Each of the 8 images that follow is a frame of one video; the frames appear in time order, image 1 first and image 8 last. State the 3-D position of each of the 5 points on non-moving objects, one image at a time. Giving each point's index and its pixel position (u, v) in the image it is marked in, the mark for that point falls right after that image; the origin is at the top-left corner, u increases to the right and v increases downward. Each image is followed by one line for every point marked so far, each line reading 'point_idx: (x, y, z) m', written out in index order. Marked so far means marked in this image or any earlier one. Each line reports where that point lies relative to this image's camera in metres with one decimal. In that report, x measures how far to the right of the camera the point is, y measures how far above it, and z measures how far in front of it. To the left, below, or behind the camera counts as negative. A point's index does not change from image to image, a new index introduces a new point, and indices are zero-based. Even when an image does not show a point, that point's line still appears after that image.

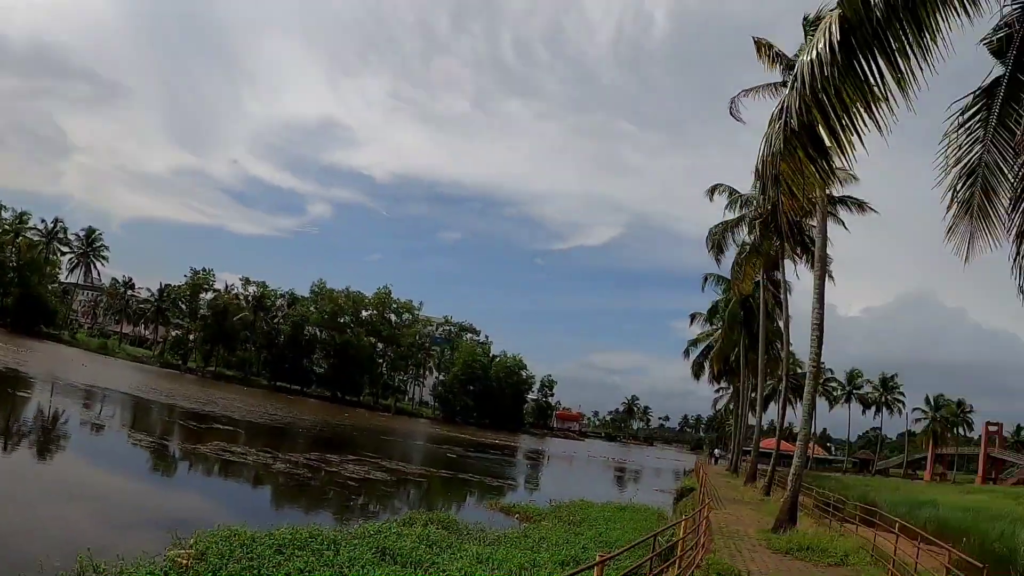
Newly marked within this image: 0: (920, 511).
0: (+11.5, -6.4, +19.6) m
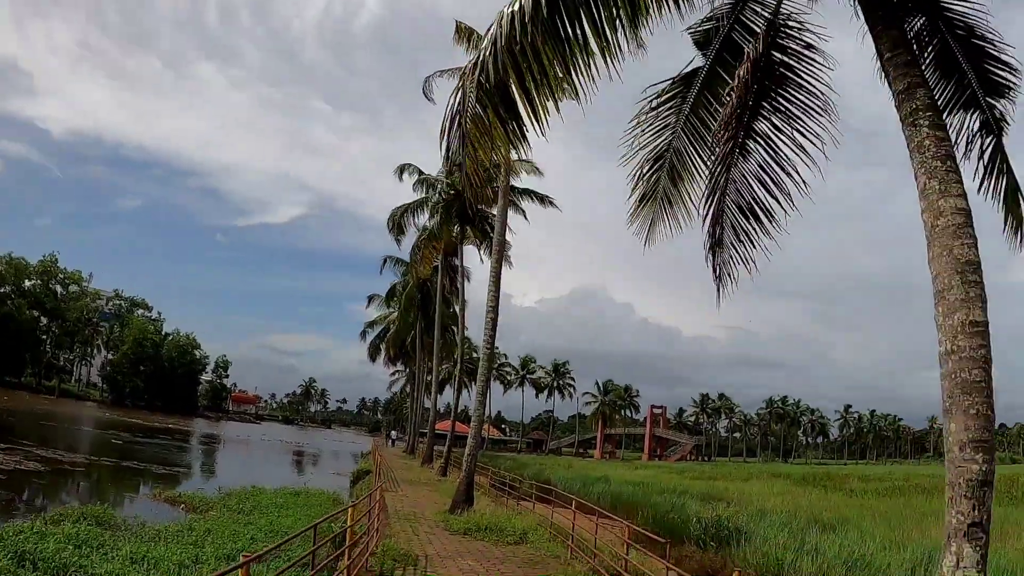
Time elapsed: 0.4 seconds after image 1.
0: (+2.3, -6.1, +21.2) m
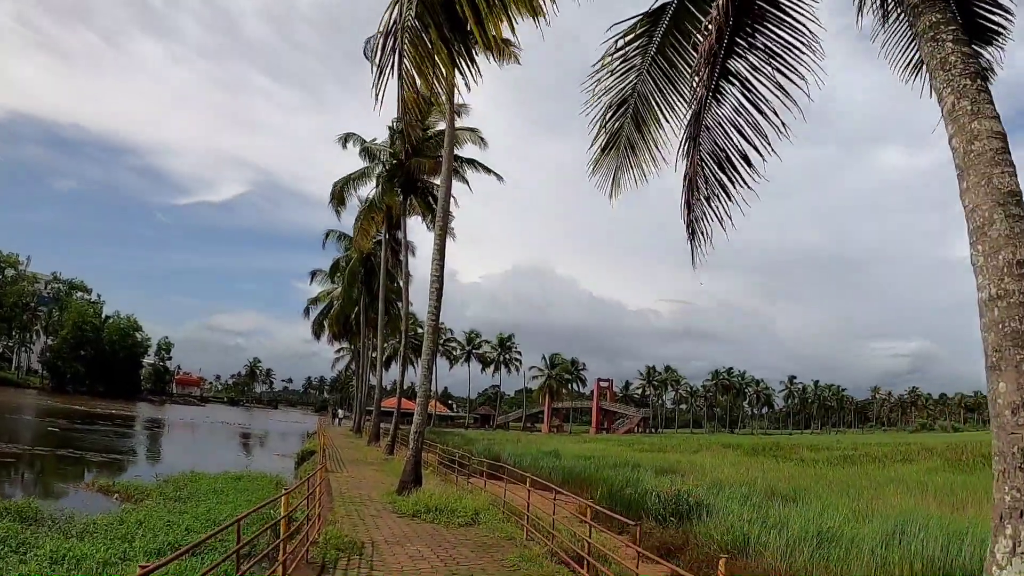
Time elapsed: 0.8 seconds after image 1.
0: (+0.8, -5.2, +20.8) m
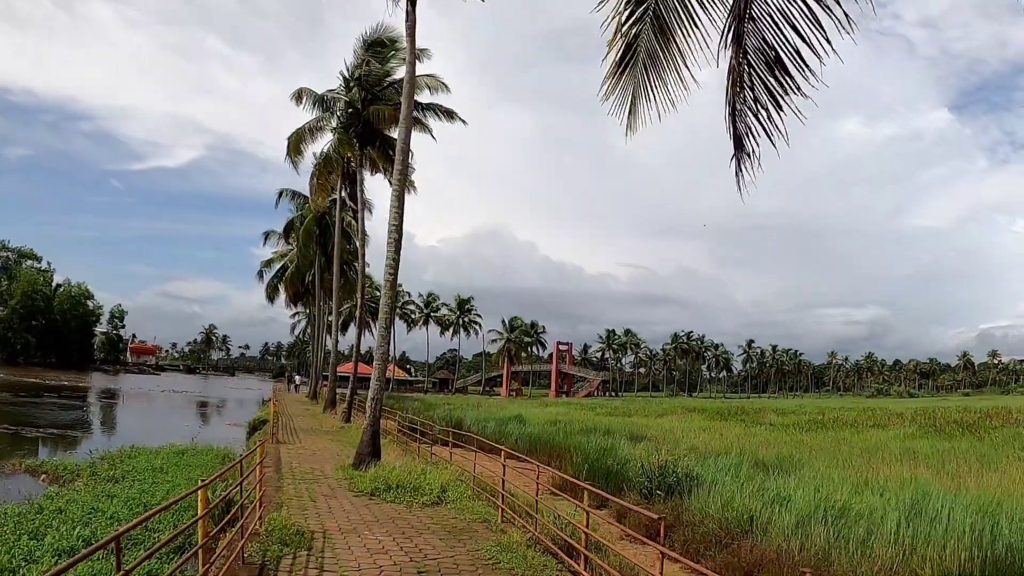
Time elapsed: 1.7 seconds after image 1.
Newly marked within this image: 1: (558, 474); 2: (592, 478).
0: (-0.2, -4.0, +19.9) m
1: (+0.7, -2.7, +9.8) m
2: (+1.3, -3.1, +11.1) m
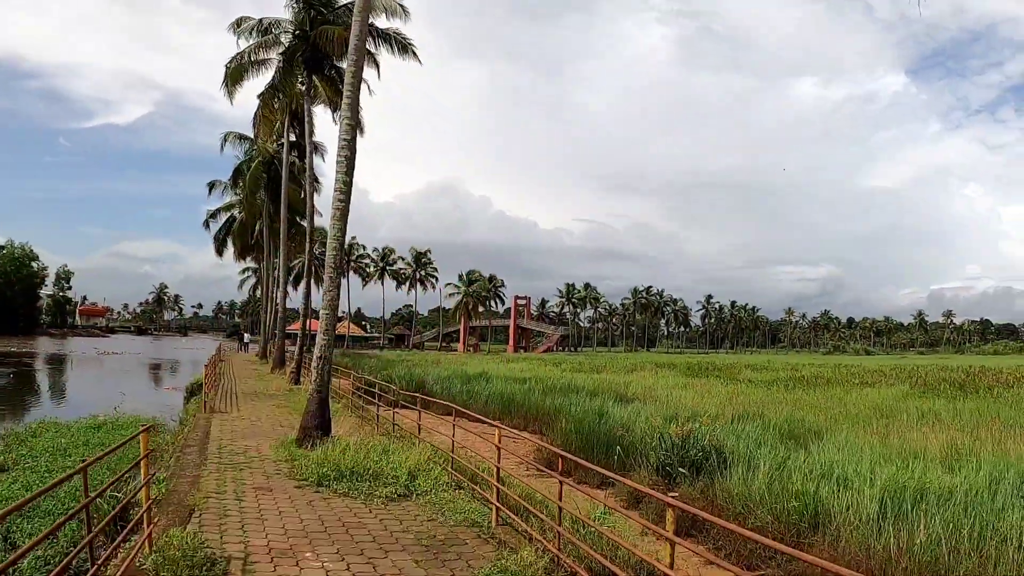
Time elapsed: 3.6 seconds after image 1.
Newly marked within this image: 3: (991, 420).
0: (-1.0, -2.6, +18.0) m
1: (+0.5, -1.9, +7.9) m
2: (+1.0, -2.2, +9.3) m
3: (+8.8, -2.4, +12.6) m
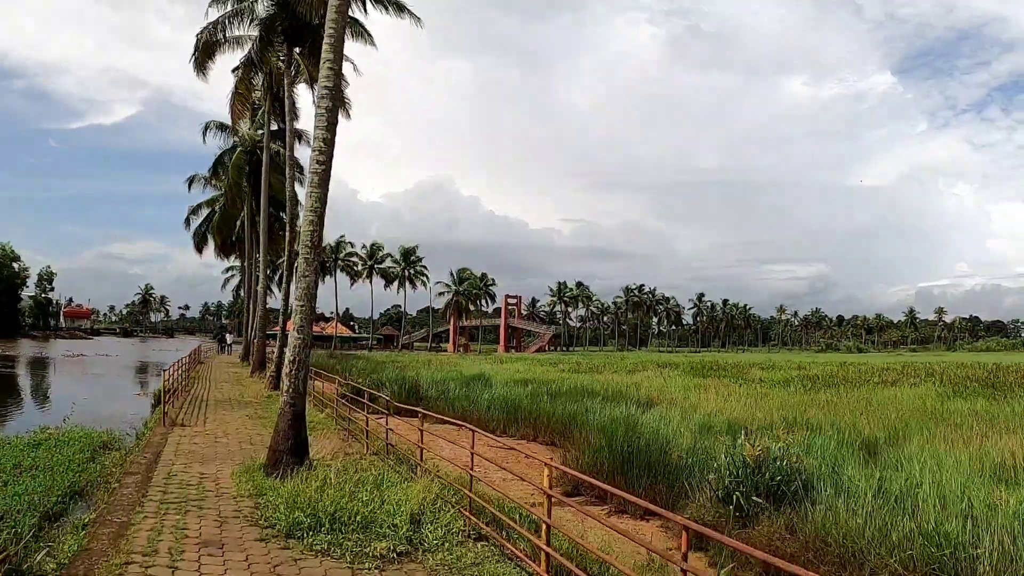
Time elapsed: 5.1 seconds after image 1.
0: (-0.9, -2.5, +16.3) m
1: (+0.7, -1.7, +6.2) m
2: (+1.3, -2.1, +7.6) m
3: (+9.0, -2.2, +11.0) m
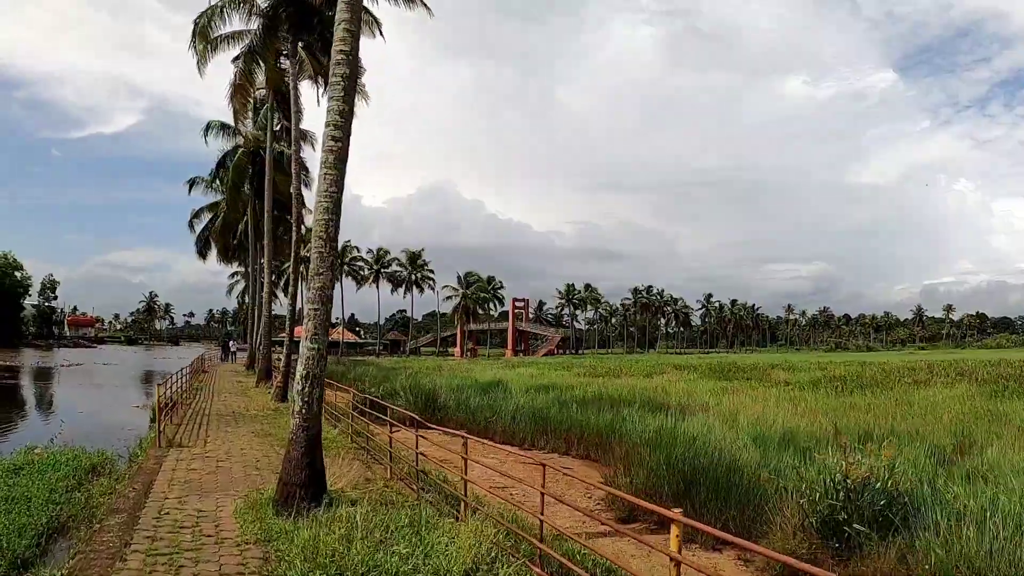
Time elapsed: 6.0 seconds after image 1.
0: (-0.4, -2.5, +15.2) m
1: (+1.2, -1.7, +5.2) m
2: (+1.7, -2.0, +6.5) m
3: (+9.4, -2.1, +9.9) m
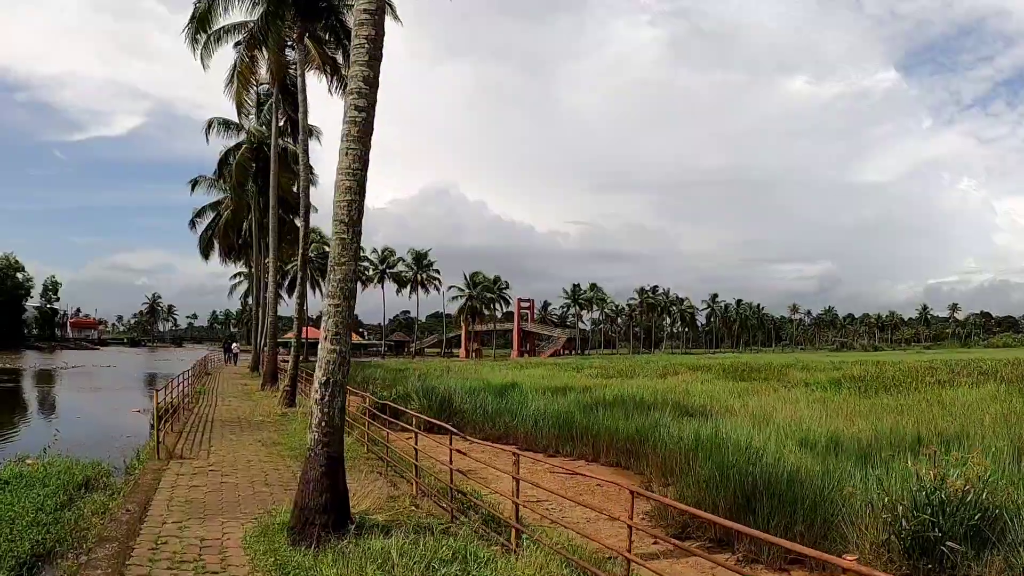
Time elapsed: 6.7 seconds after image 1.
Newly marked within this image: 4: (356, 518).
0: (0.0, -2.5, +14.4) m
1: (+1.6, -1.6, +4.4) m
2: (+2.1, -1.9, +5.8) m
3: (+9.8, -2.0, +9.1) m
4: (-1.1, -1.6, +4.9) m
